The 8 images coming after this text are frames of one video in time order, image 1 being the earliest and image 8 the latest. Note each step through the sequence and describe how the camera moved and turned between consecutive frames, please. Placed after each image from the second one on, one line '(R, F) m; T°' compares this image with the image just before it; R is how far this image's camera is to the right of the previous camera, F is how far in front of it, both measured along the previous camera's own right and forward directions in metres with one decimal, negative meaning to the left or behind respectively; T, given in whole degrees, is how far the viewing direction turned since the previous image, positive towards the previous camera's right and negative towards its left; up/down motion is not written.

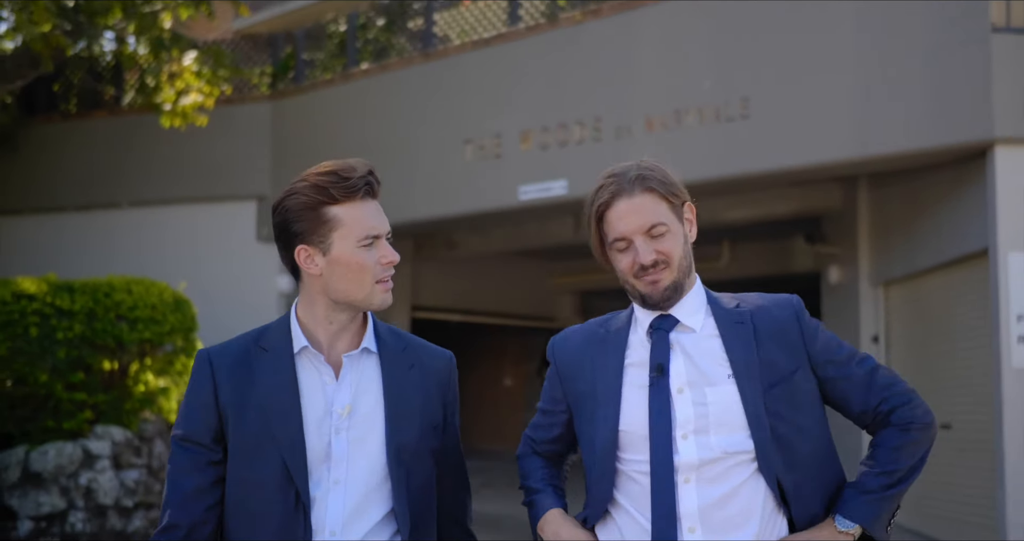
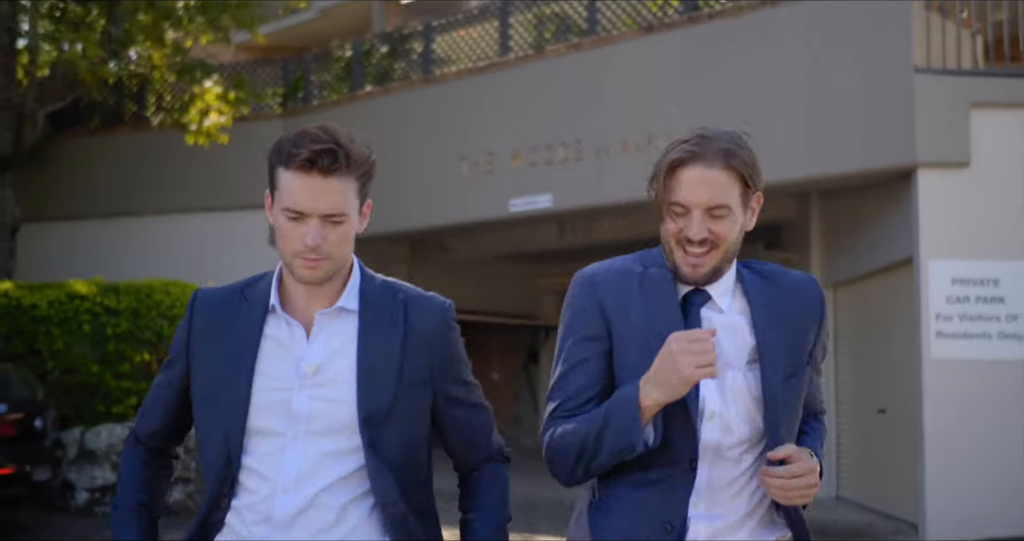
(-0.1, -1.5) m; +1°
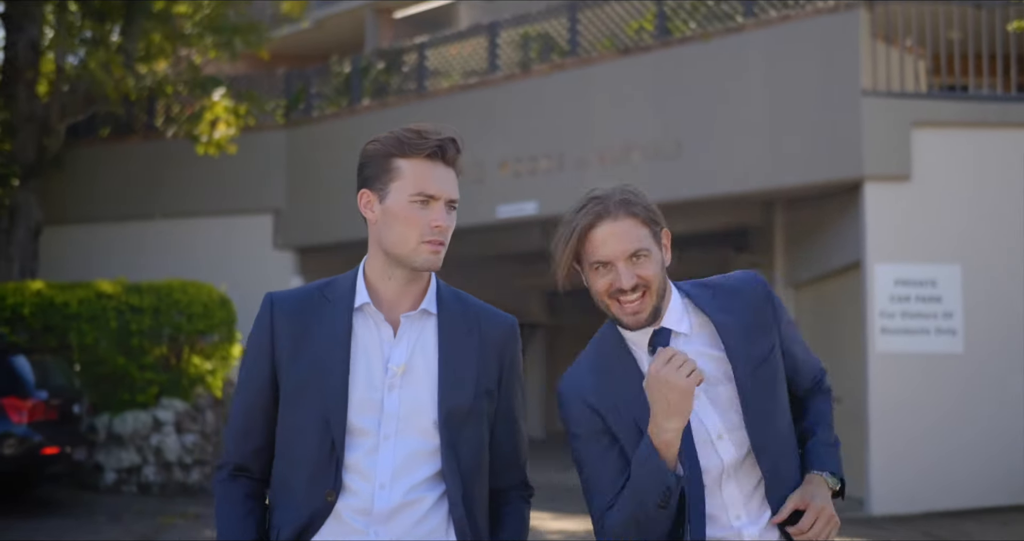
(0.0, -1.2) m; +1°
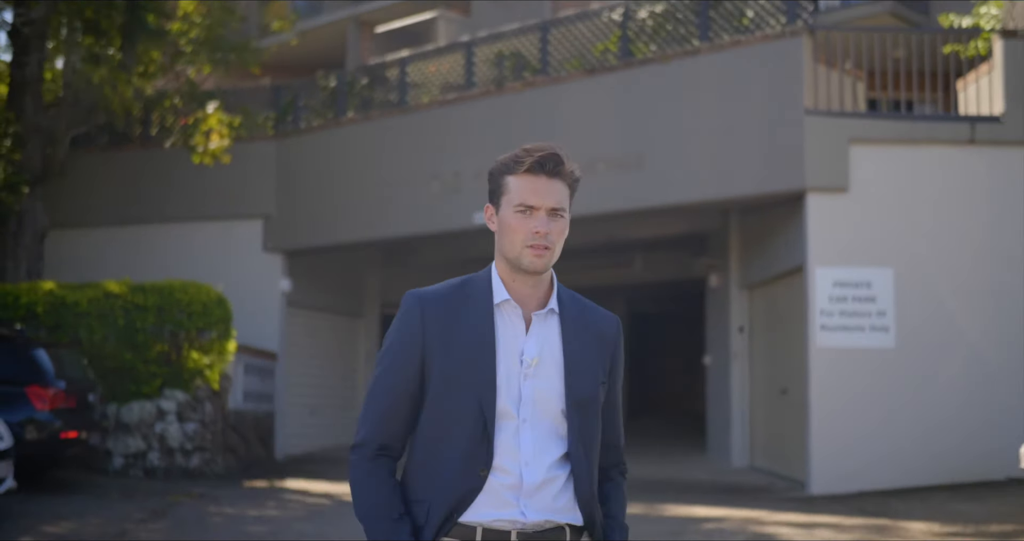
(0.0, -1.2) m; +1°
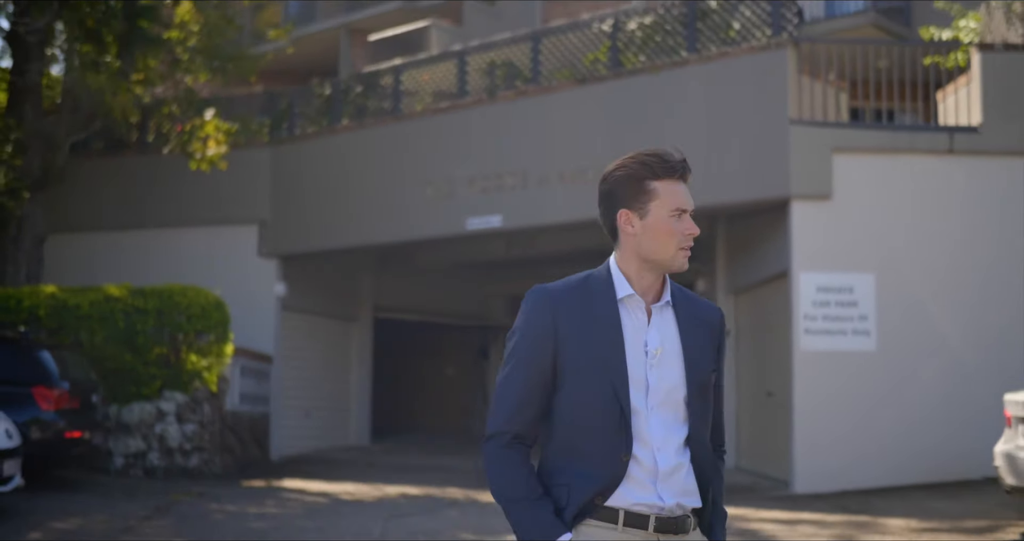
(-0.1, -0.3) m; +1°
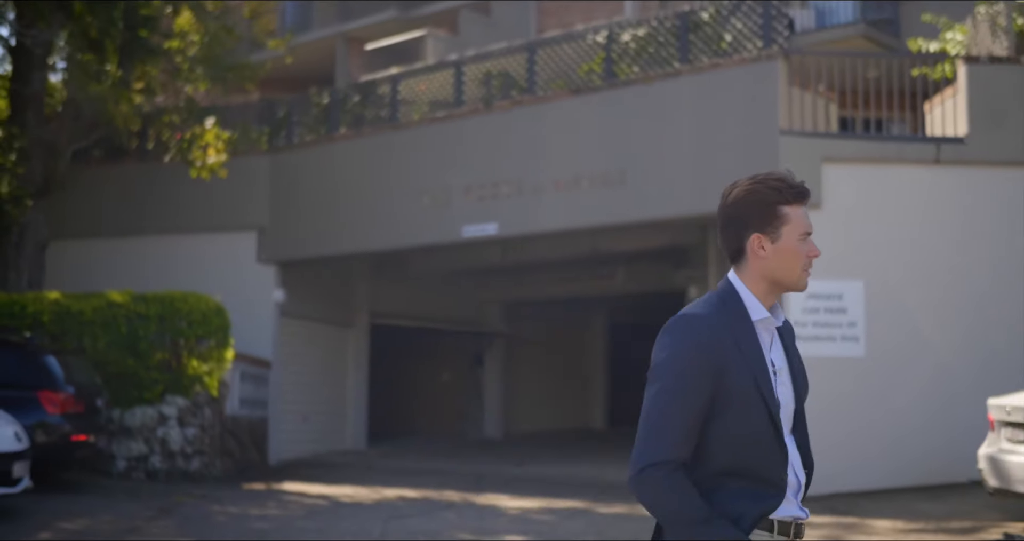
(0.0, -0.3) m; 0°
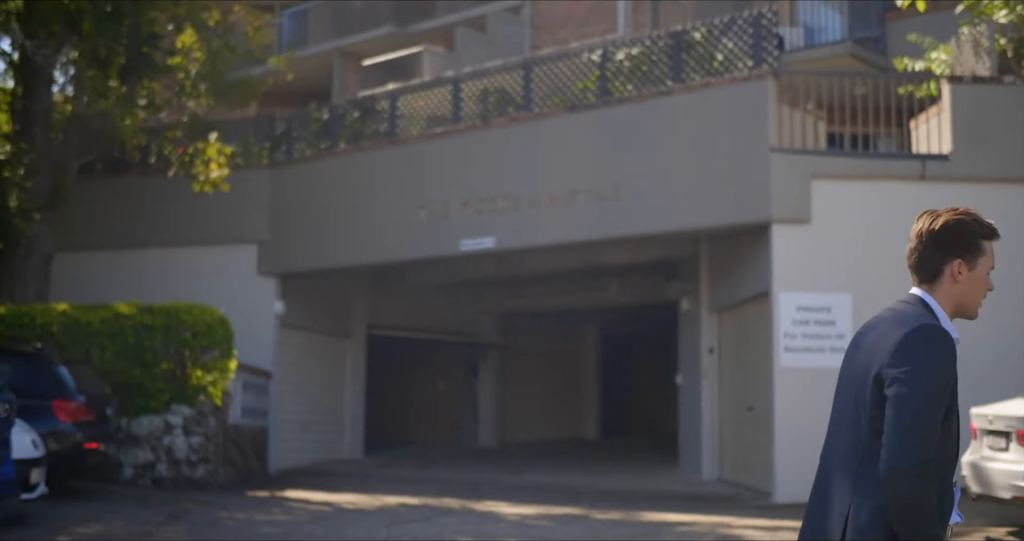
(-0.1, -0.4) m; 0°
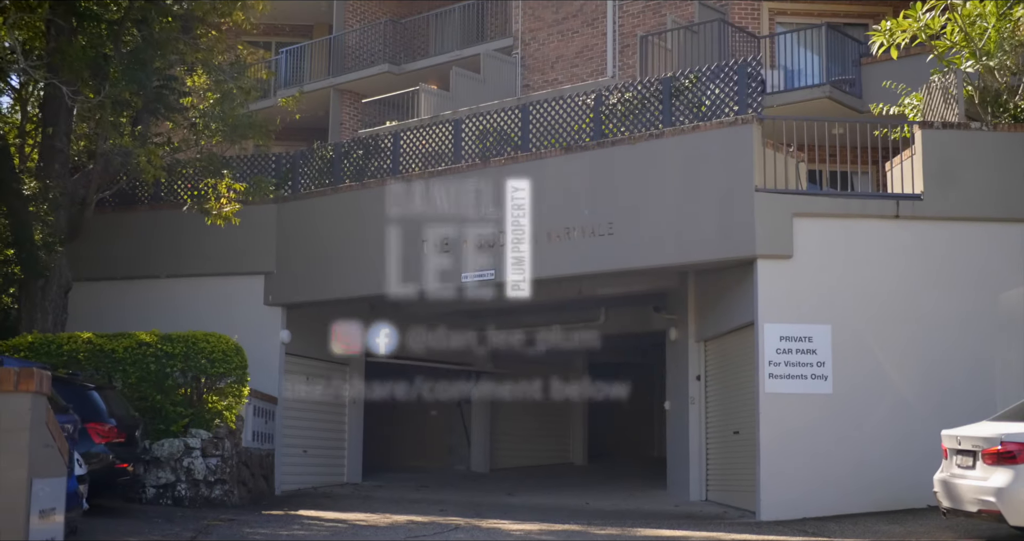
(-0.3, -0.9) m; +1°
